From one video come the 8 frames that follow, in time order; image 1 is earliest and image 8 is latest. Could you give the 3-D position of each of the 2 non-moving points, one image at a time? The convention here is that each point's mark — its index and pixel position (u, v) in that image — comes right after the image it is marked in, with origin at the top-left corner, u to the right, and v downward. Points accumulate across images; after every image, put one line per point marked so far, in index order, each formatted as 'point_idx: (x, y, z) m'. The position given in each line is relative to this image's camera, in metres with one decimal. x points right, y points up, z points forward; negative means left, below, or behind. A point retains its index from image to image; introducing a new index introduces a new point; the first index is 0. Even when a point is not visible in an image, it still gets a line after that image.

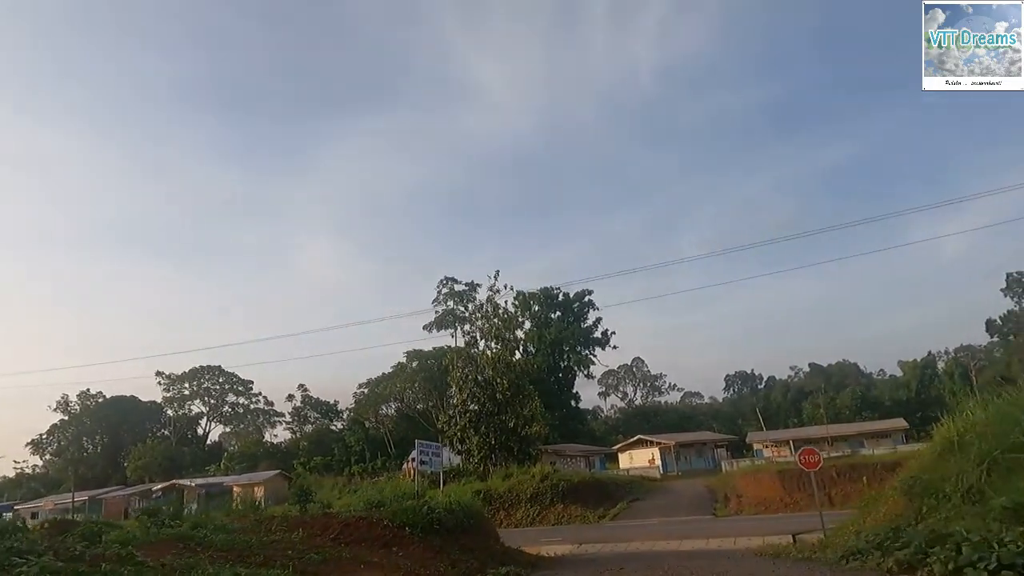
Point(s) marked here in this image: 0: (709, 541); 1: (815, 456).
0: (+5.0, -6.4, +17.7) m
1: (+7.0, -3.8, +16.1) m
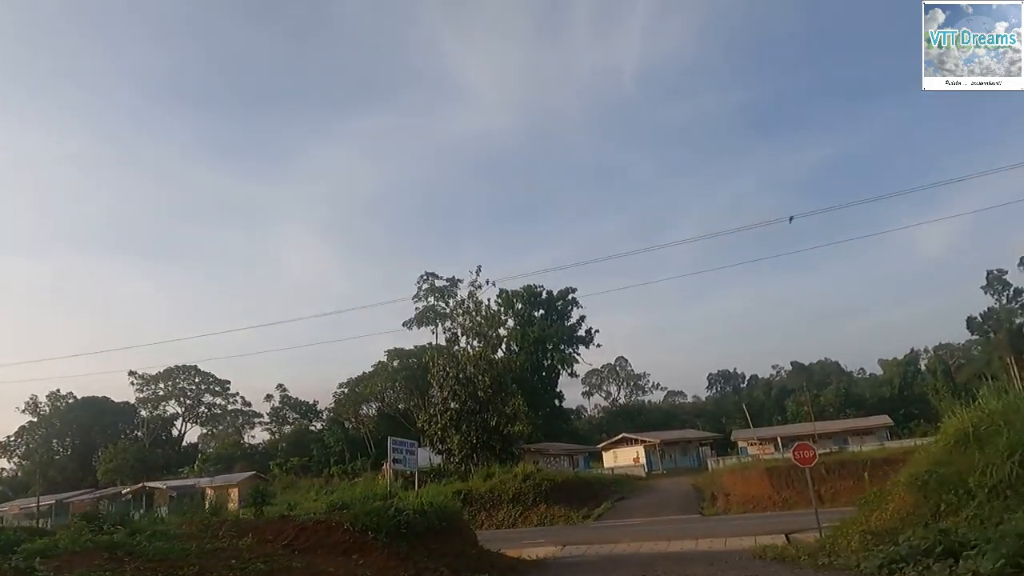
0: (+4.5, -6.1, +16.9) m
1: (+6.5, -3.6, +15.4) m
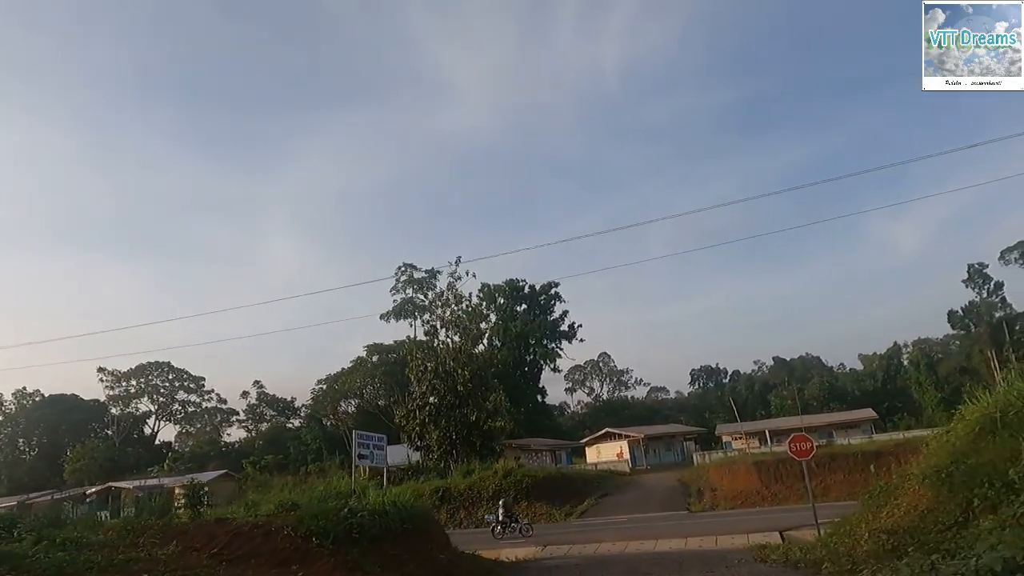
0: (+4.0, -5.7, +15.9) m
1: (+6.1, -3.2, +14.4) m
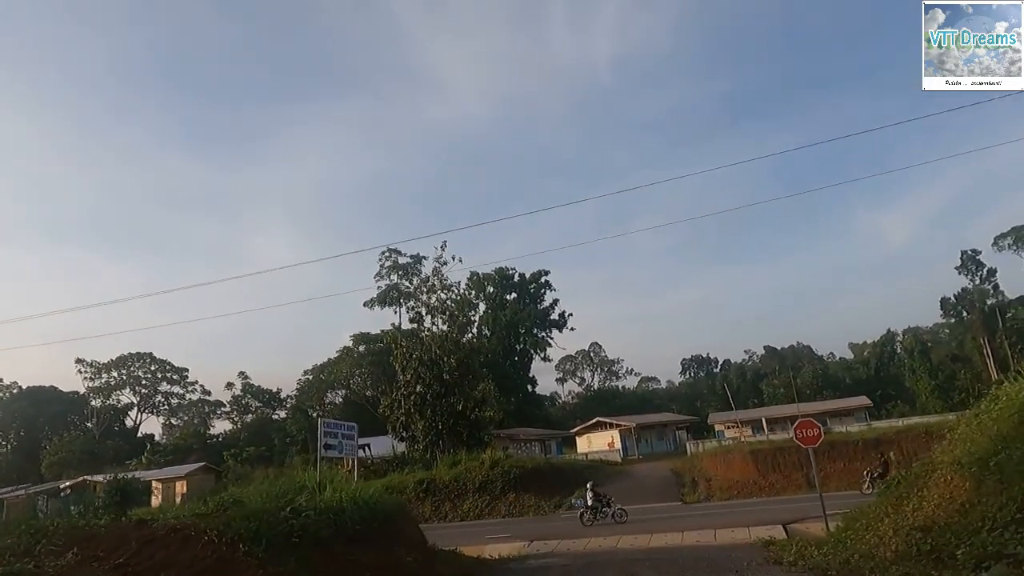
0: (+3.7, -5.2, +14.9) m
1: (+5.7, -2.7, +13.3) m
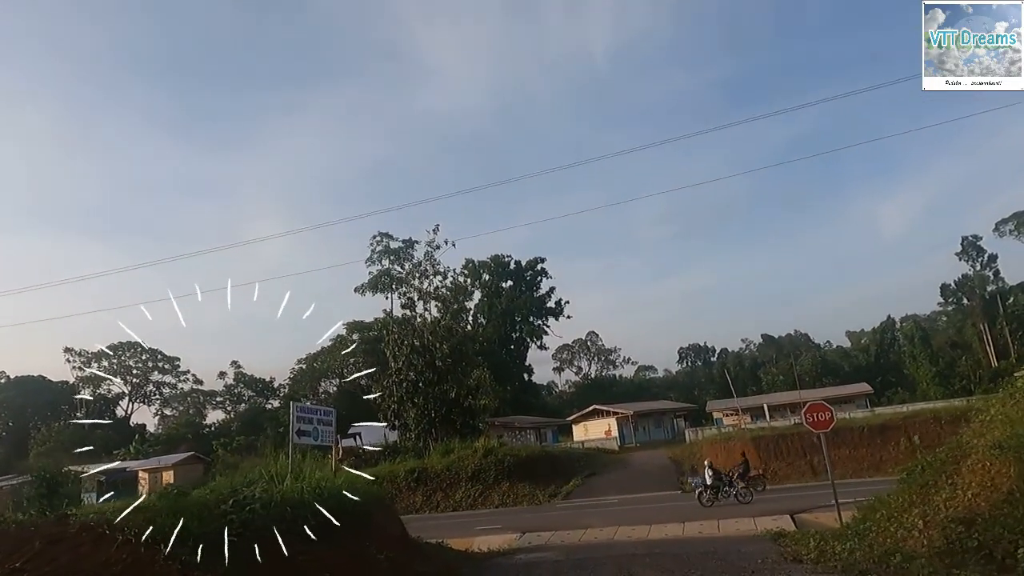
0: (+3.5, -4.7, +14.0) m
1: (+5.5, -2.2, +12.4) m
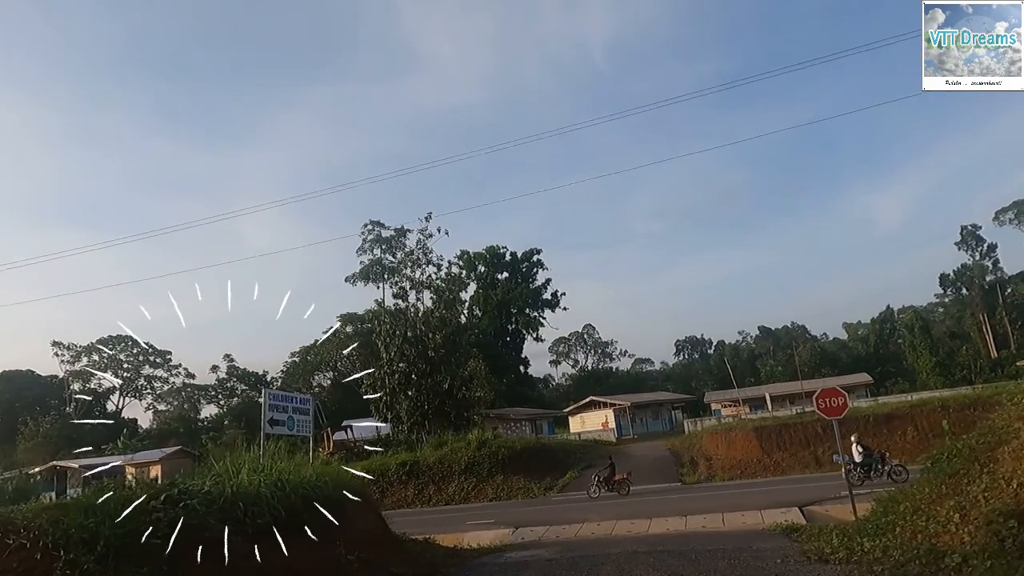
0: (+3.3, -4.4, +13.2) m
1: (+5.4, -1.8, +11.6) m
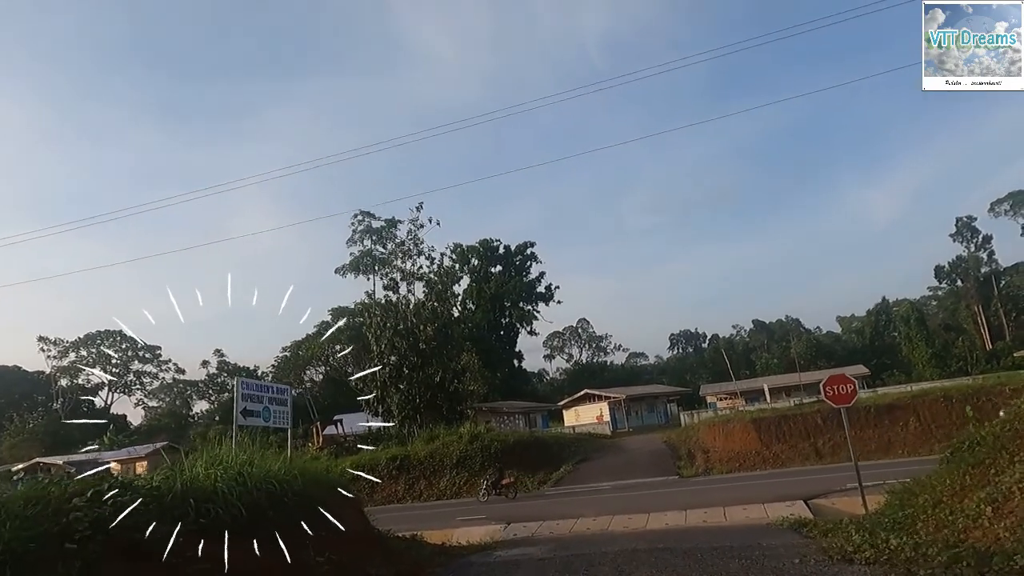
0: (+3.2, -4.1, +12.6) m
1: (+5.2, -1.5, +11.0) m
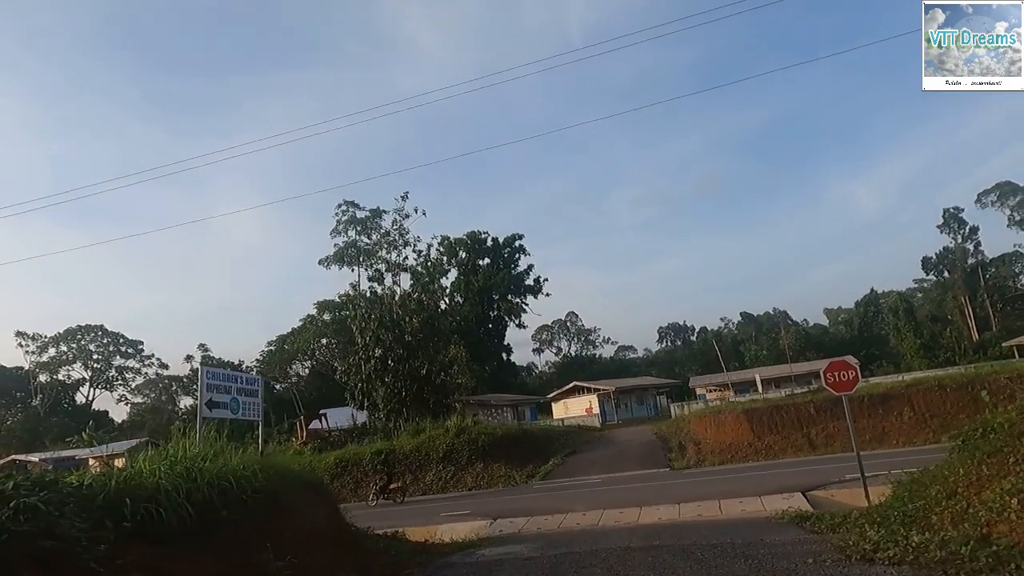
0: (+2.9, -3.8, +12.1) m
1: (+5.0, -1.3, +10.5) m
